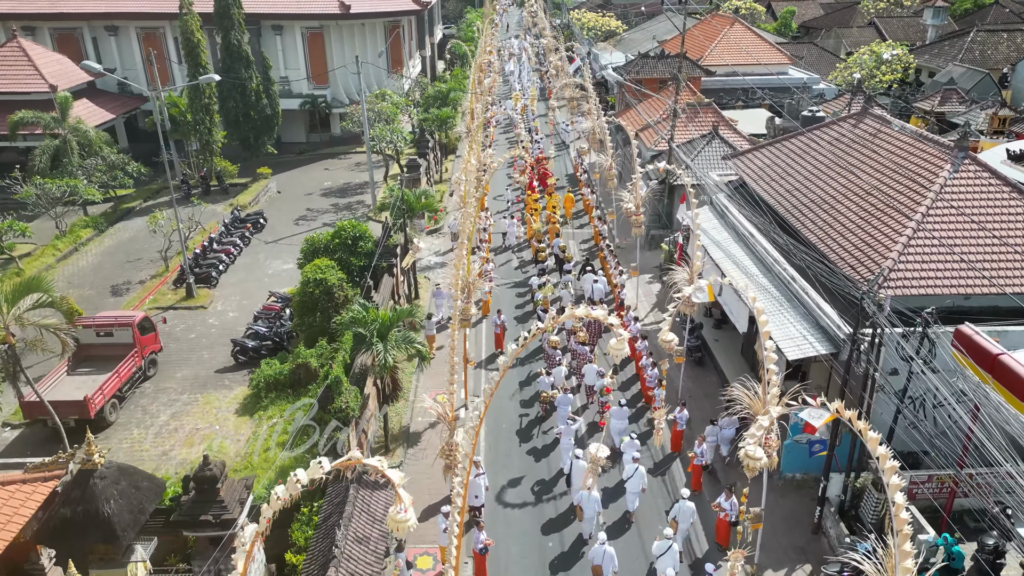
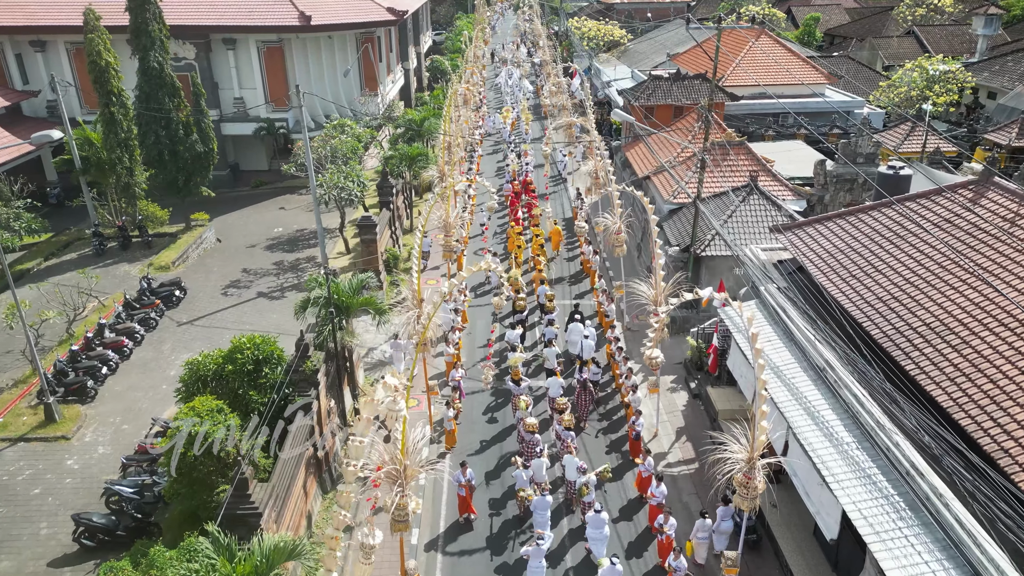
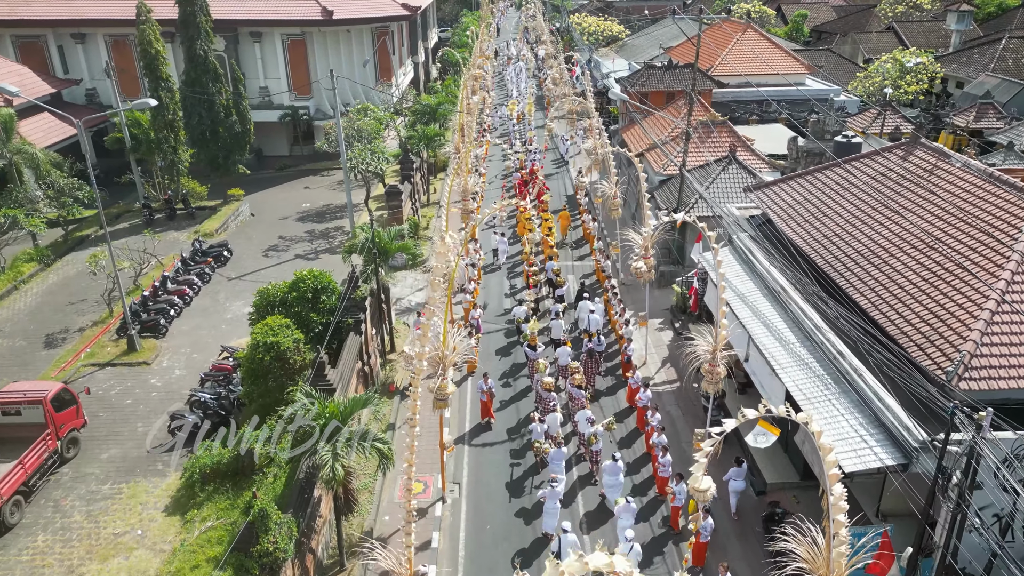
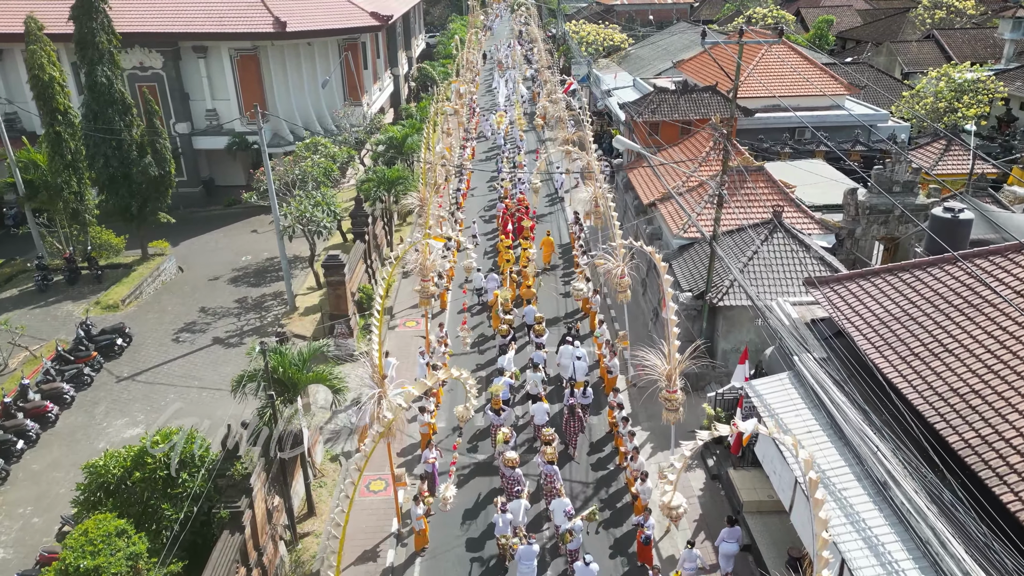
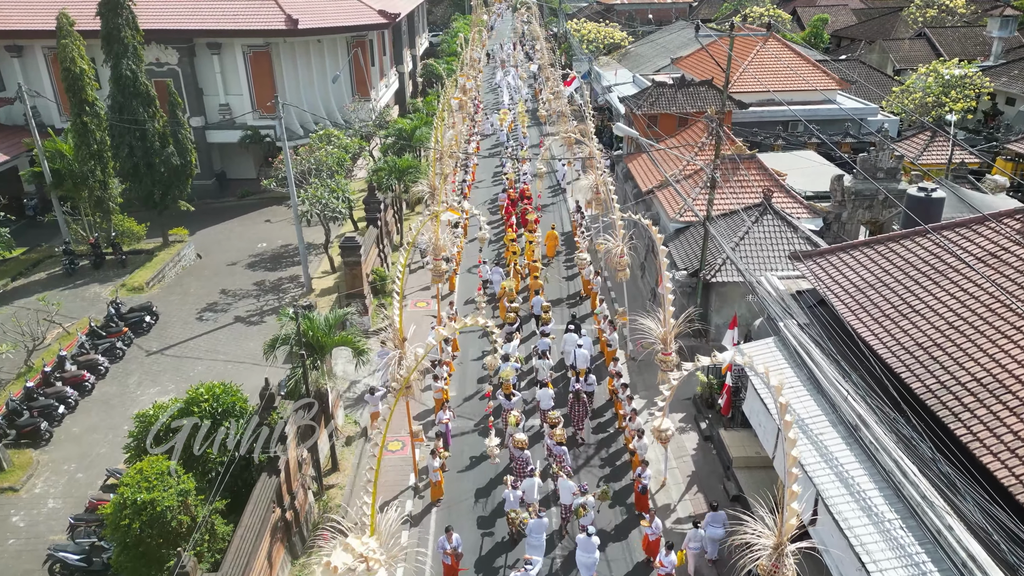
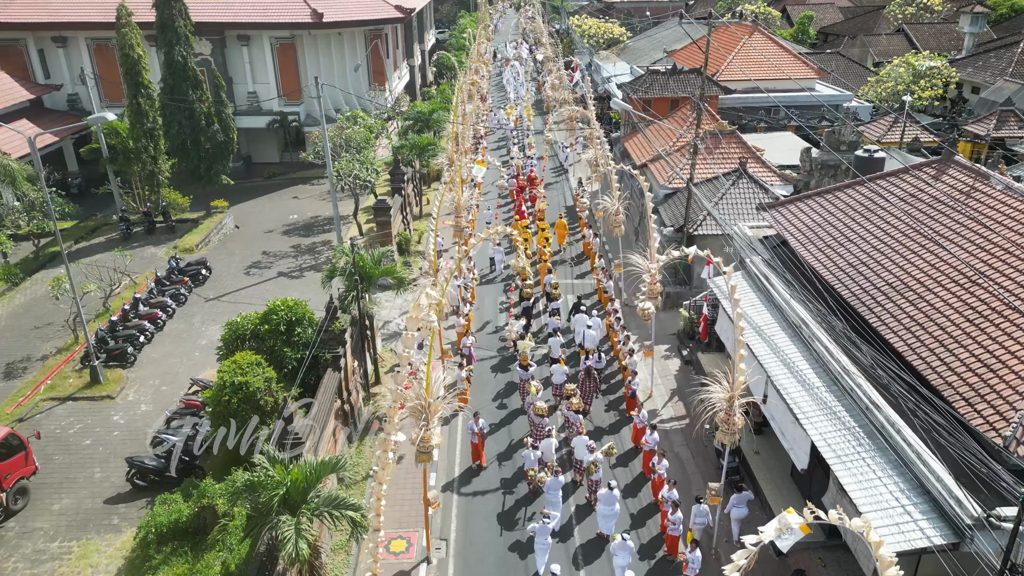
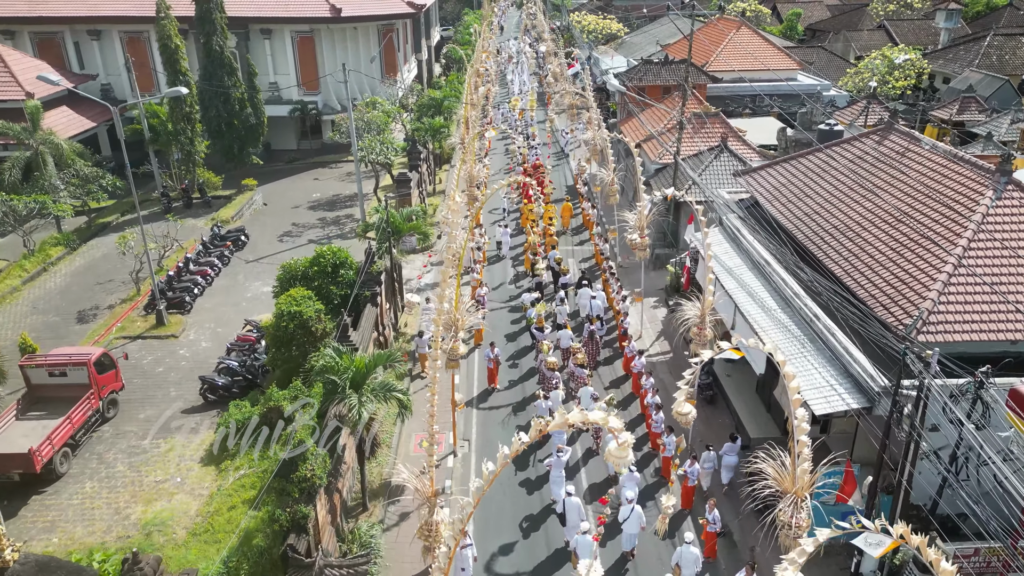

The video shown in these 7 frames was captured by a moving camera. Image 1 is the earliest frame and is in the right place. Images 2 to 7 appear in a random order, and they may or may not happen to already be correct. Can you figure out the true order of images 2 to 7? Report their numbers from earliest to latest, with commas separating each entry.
7, 3, 6, 2, 5, 4
